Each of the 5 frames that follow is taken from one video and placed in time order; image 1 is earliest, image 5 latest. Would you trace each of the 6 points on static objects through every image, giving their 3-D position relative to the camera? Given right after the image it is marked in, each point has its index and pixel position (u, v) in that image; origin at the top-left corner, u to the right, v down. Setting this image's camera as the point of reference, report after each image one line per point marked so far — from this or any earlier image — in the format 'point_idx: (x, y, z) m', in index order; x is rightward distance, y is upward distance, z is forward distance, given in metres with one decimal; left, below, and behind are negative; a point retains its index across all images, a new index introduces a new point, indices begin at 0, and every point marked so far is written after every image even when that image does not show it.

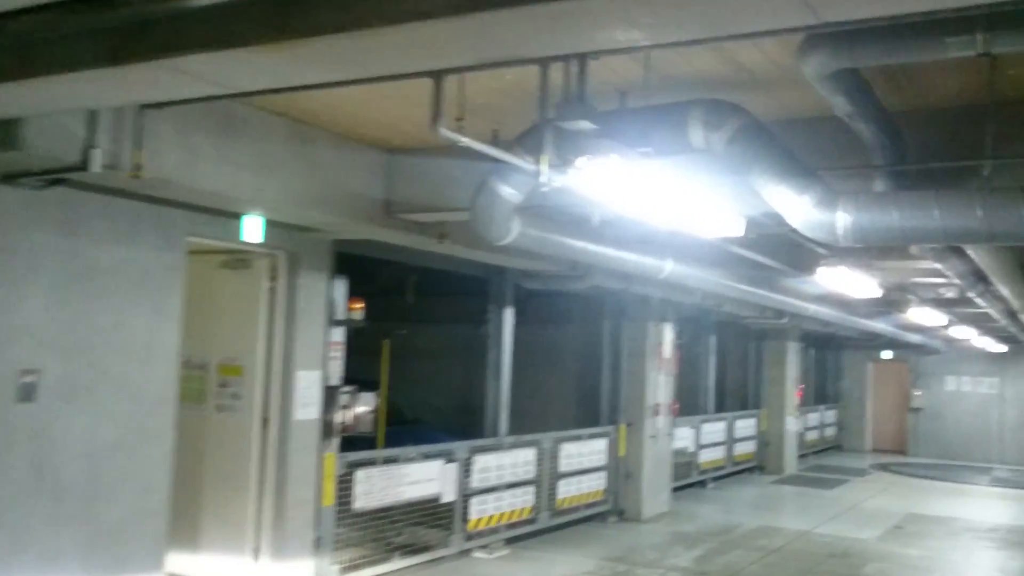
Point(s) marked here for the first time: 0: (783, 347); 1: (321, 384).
0: (+3.8, -0.8, +13.7) m
1: (-1.0, -0.5, +5.3) m
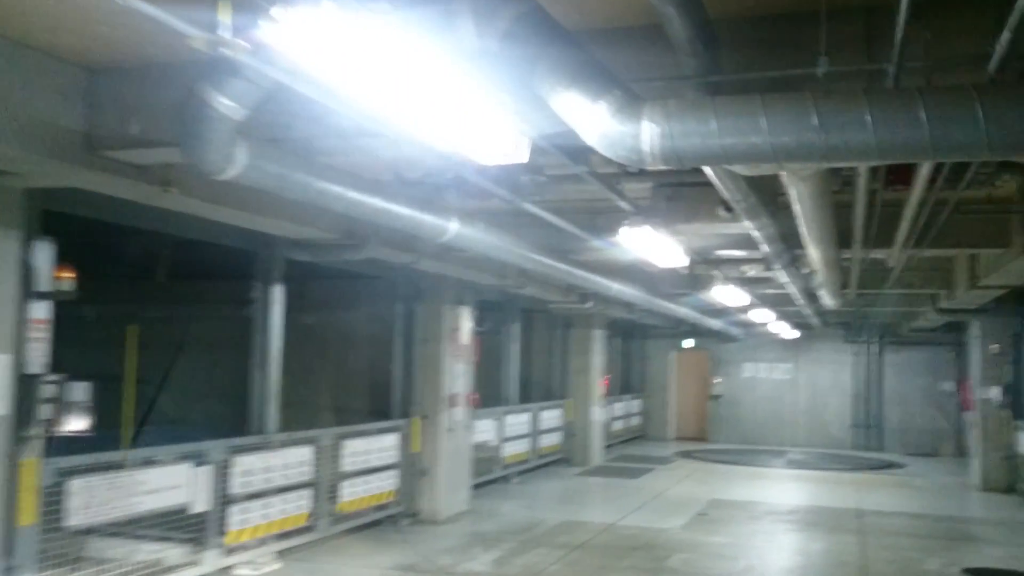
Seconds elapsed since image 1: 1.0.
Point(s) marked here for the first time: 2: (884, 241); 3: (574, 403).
0: (+1.0, -0.6, +13.3) m
1: (-2.1, -0.4, +4.1) m
2: (+2.5, +0.3, +6.5) m
3: (+0.8, -1.6, +13.3) m
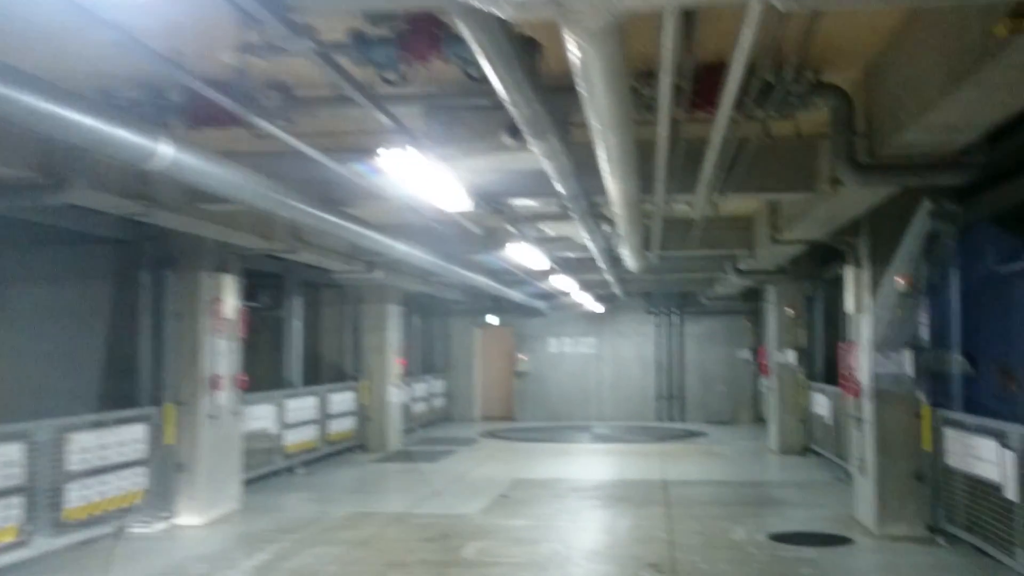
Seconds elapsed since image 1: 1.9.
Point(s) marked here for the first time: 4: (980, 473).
0: (-1.6, -0.3, +12.4) m
1: (-3.0, -0.2, +2.7) m
2: (+1.1, +0.6, +5.9) m
3: (-1.8, -1.2, +12.3) m
4: (+2.9, -1.1, +6.1) m
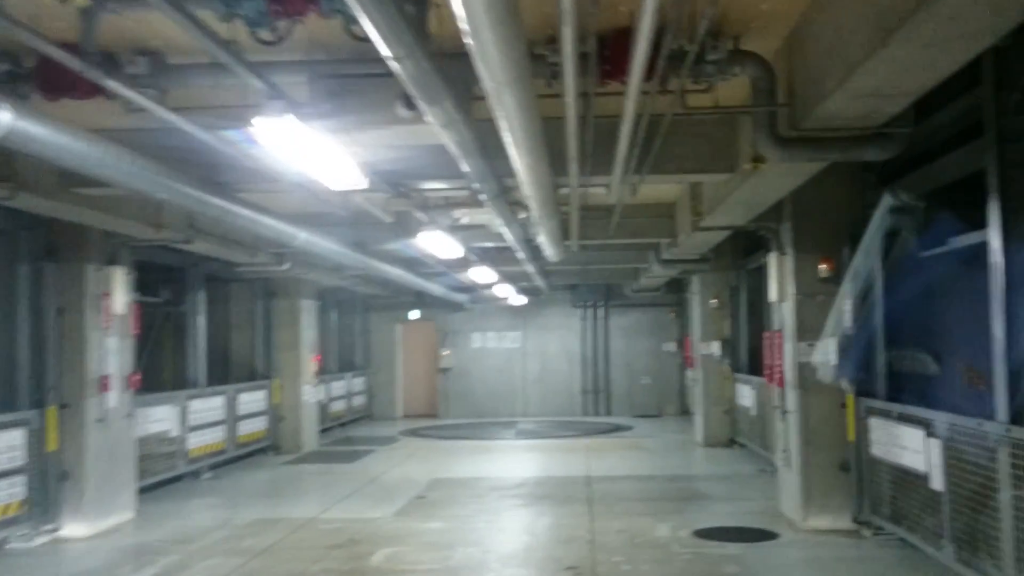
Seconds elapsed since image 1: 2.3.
0: (-2.6, -0.2, +11.8) m
1: (-3.2, -0.1, +2.1) m
2: (+0.5, +0.7, +5.6) m
3: (-2.8, -1.1, +11.8) m
4: (+2.3, -1.0, +5.9) m
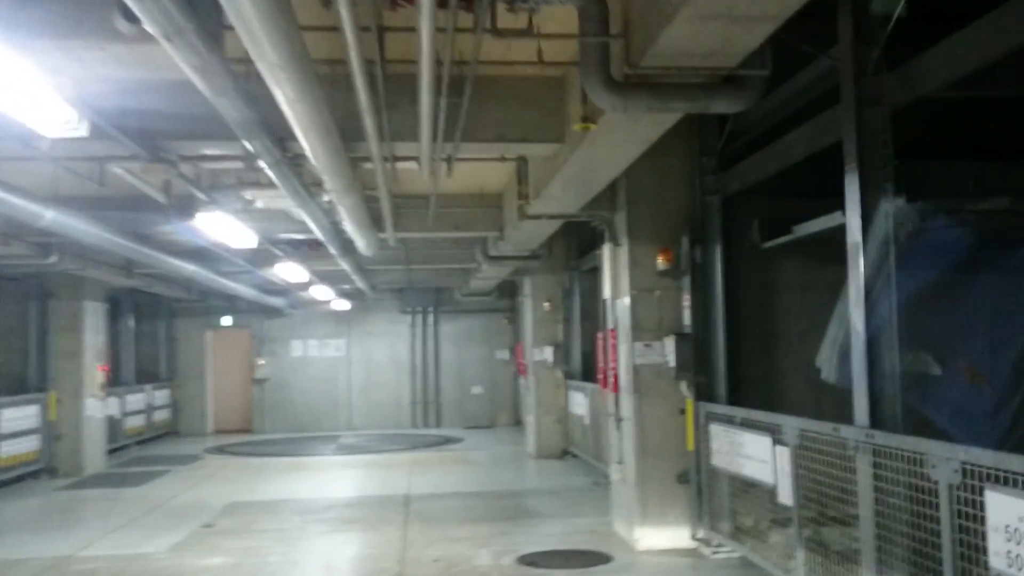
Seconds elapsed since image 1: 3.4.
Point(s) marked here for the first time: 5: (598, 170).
0: (-4.6, -0.2, +10.3) m
1: (-3.6, 0.0, +0.7) m
2: (-0.5, +0.8, +4.7) m
3: (-4.7, -1.1, +10.3) m
4: (+1.3, -1.0, +5.3) m
5: (+0.4, +0.6, +5.1) m
